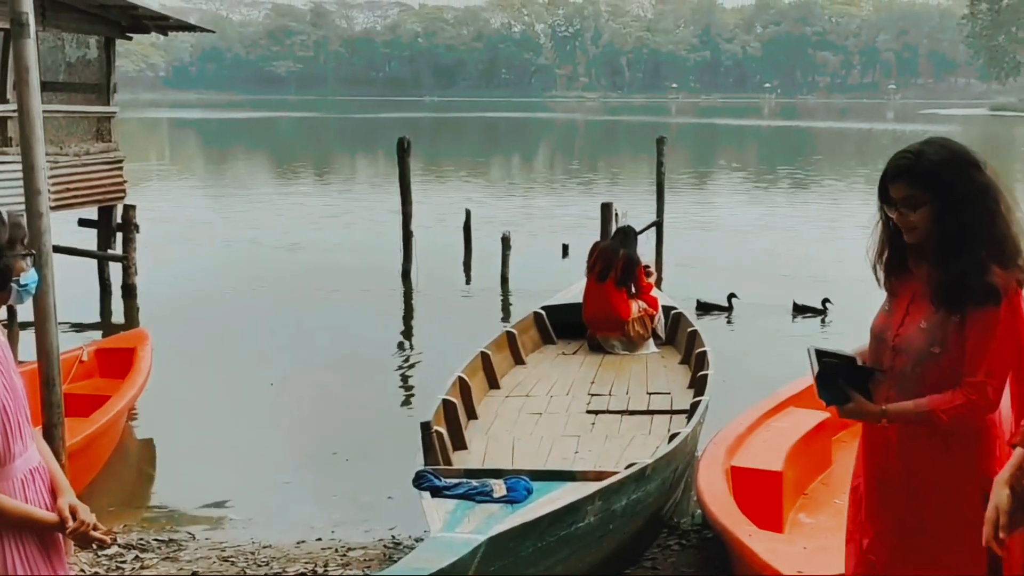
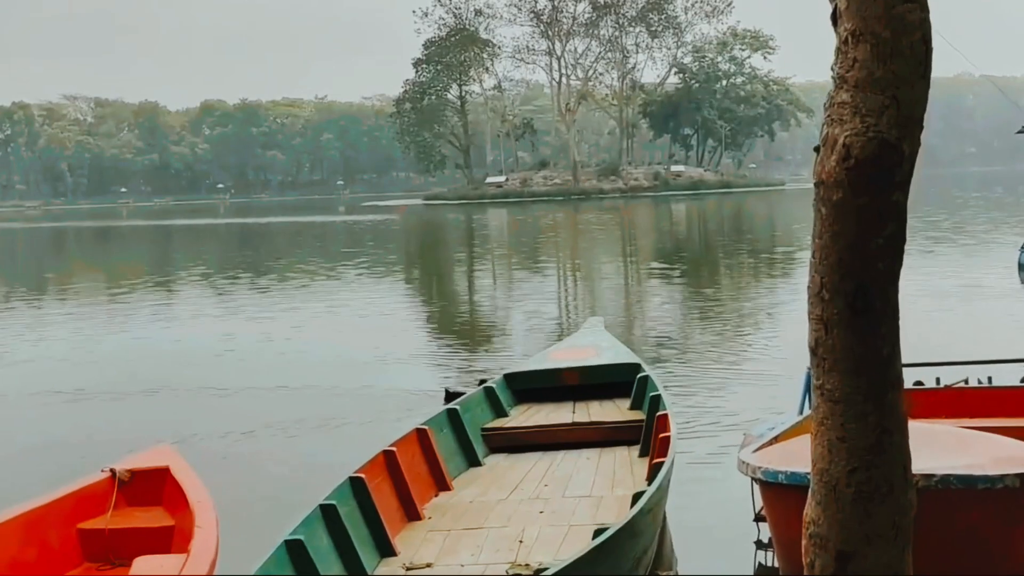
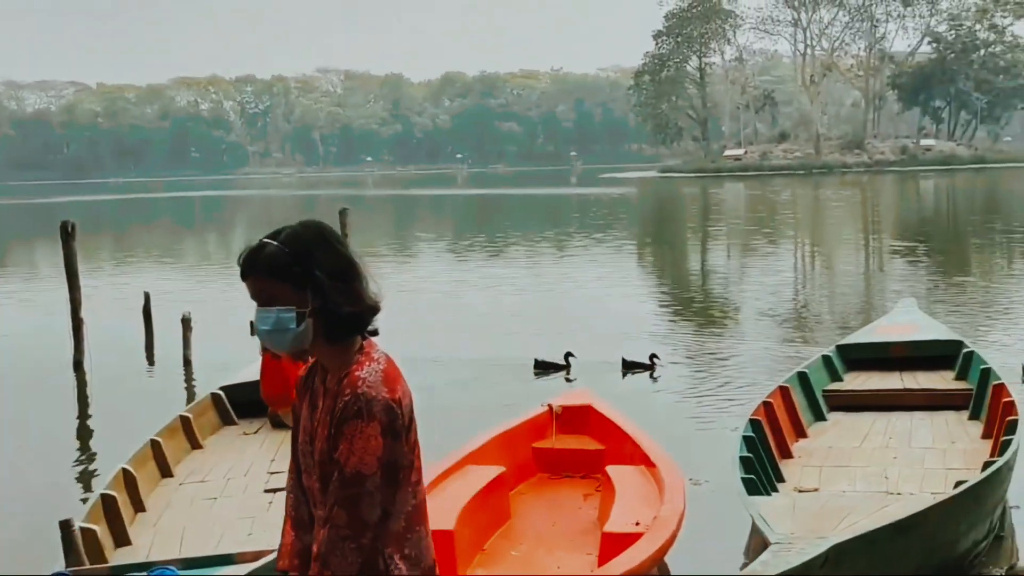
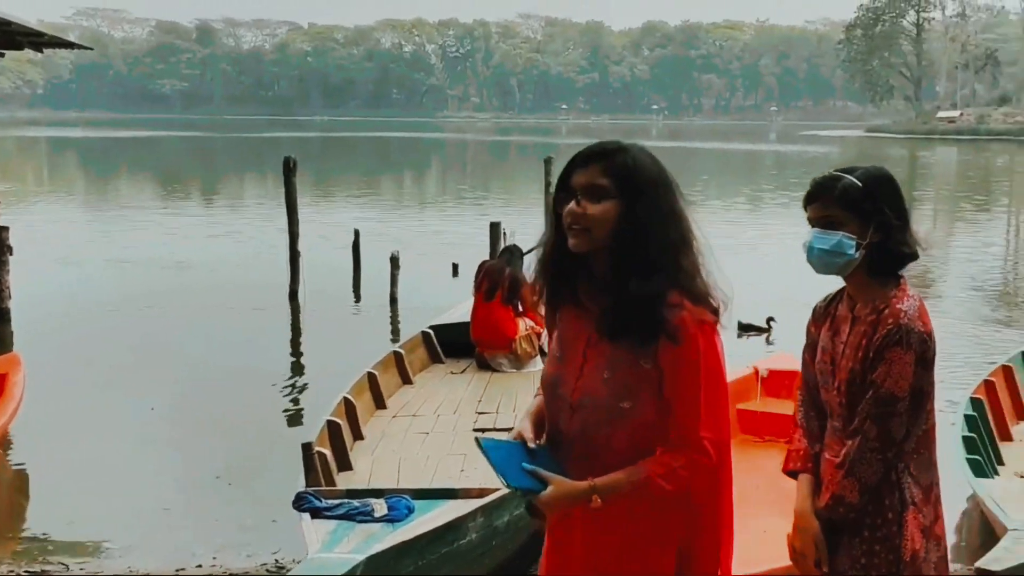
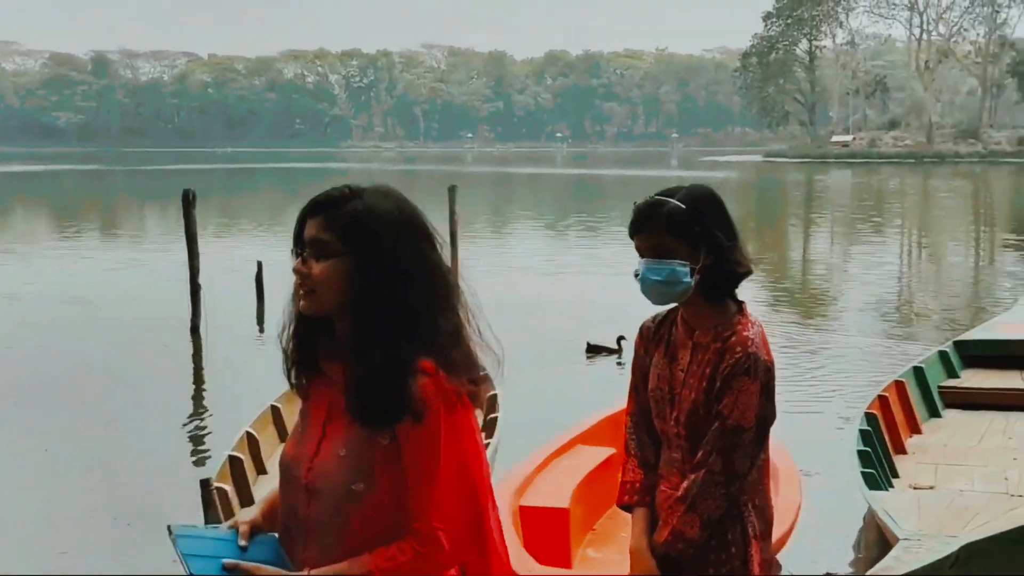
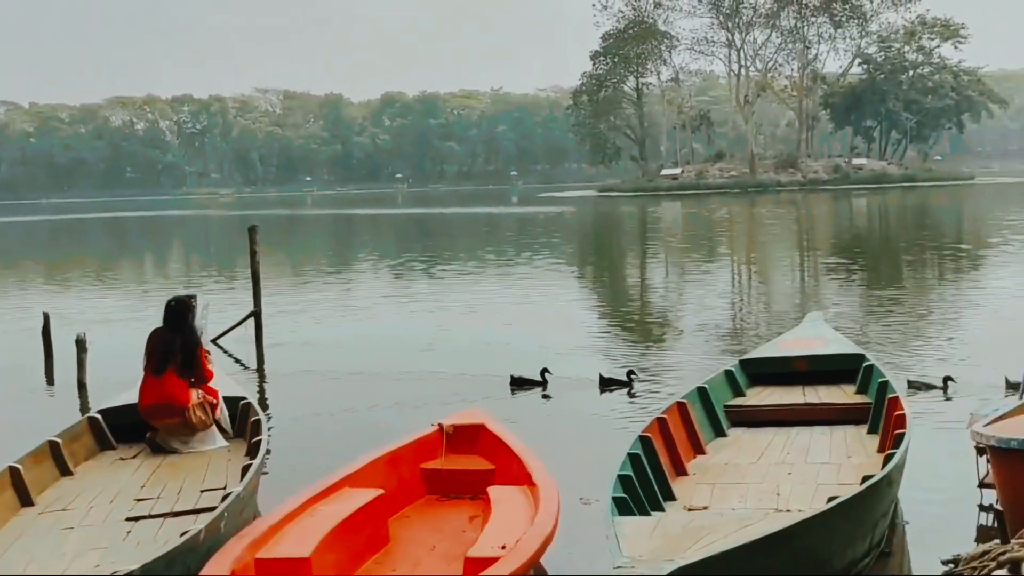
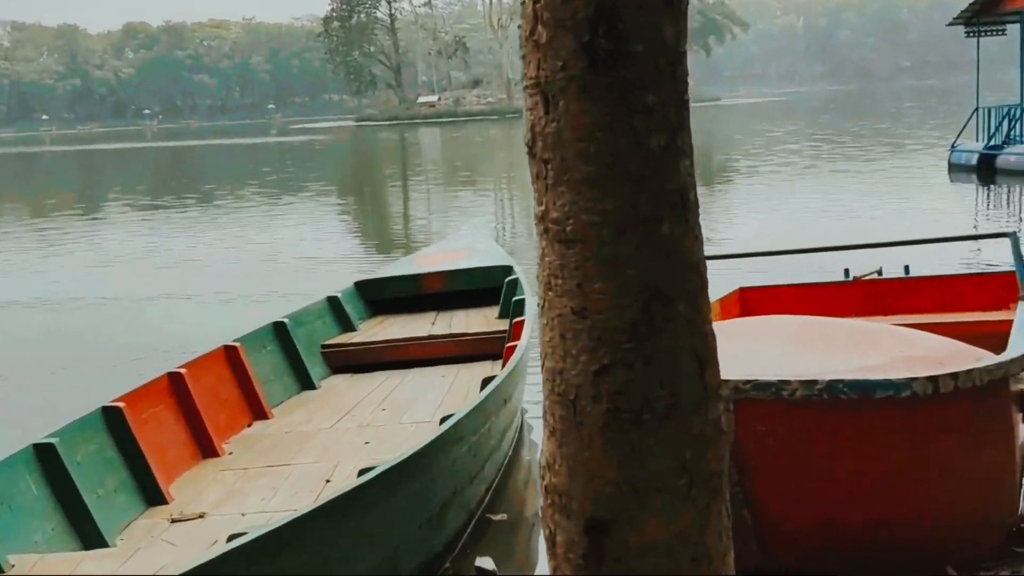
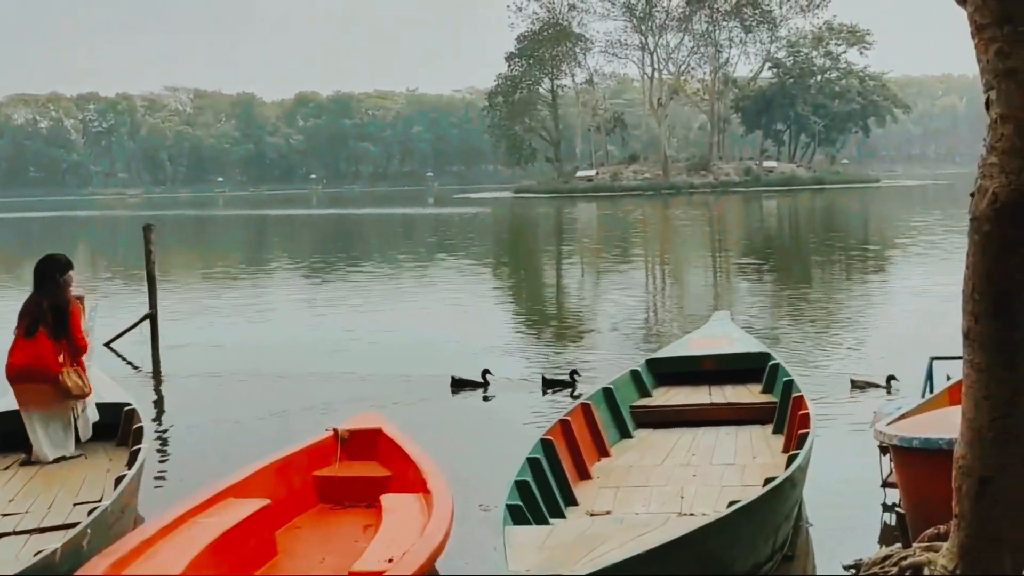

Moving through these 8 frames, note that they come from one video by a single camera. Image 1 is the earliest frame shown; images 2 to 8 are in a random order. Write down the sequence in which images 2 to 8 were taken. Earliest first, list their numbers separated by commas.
4, 5, 3, 6, 8, 2, 7
